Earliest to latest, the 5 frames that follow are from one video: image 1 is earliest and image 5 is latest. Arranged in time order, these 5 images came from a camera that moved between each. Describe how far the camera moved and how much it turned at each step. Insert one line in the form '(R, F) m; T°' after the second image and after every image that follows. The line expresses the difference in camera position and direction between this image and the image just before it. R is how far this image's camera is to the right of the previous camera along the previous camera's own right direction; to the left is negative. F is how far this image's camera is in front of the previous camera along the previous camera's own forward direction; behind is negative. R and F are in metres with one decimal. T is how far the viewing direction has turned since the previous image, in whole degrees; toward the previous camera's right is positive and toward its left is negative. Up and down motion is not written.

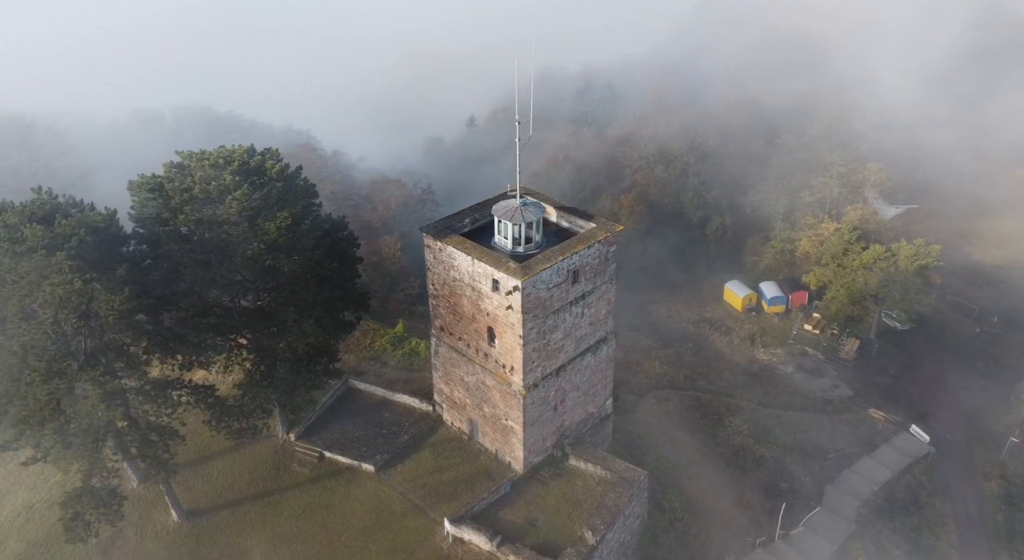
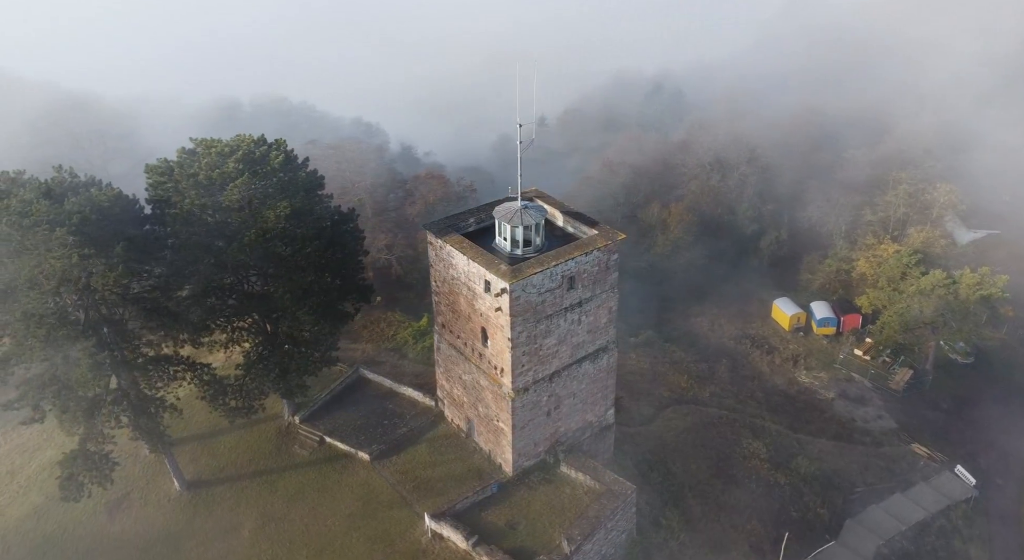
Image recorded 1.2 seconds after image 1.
(+1.8, +0.2) m; -6°
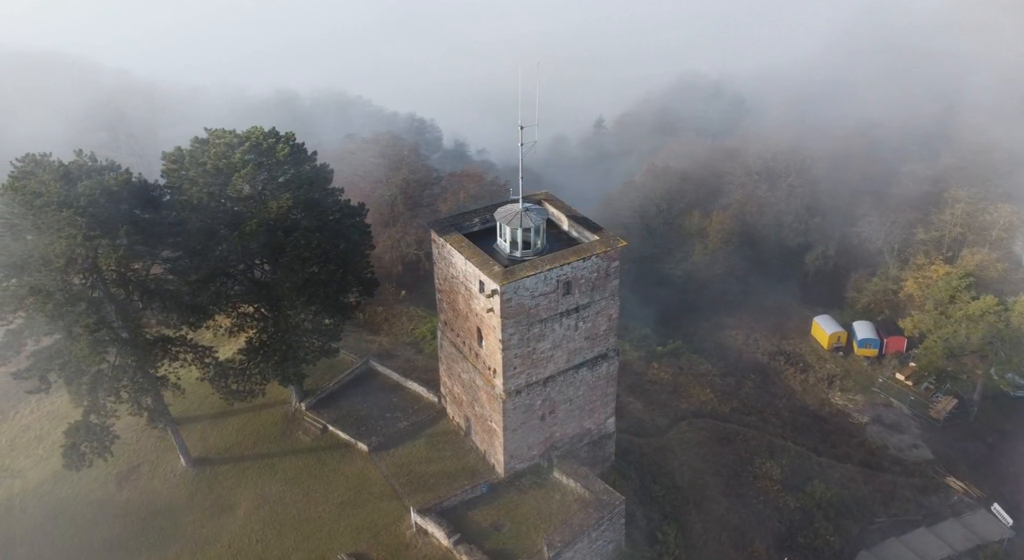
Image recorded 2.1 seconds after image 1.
(+1.4, +0.1) m; -5°
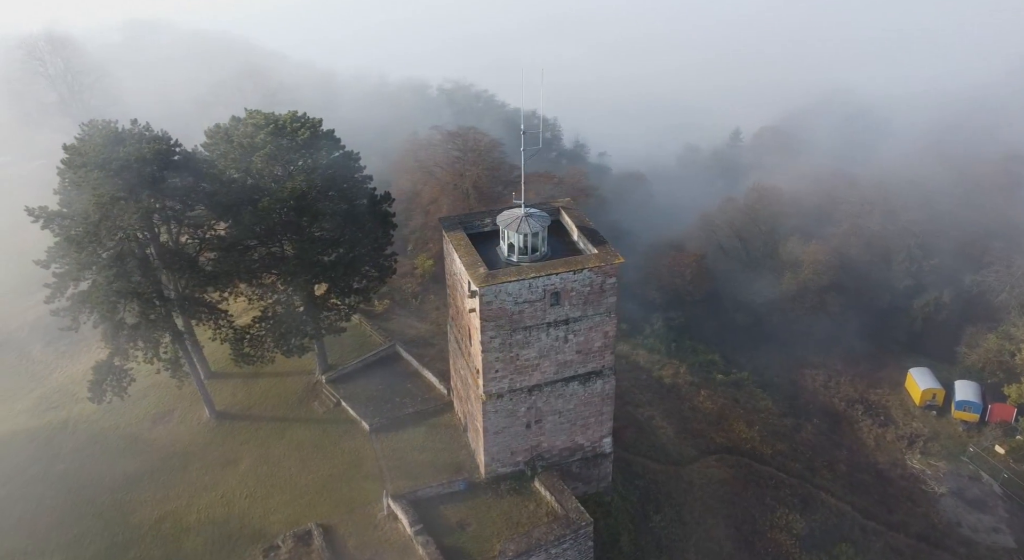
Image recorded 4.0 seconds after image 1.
(+3.1, +0.3) m; -11°
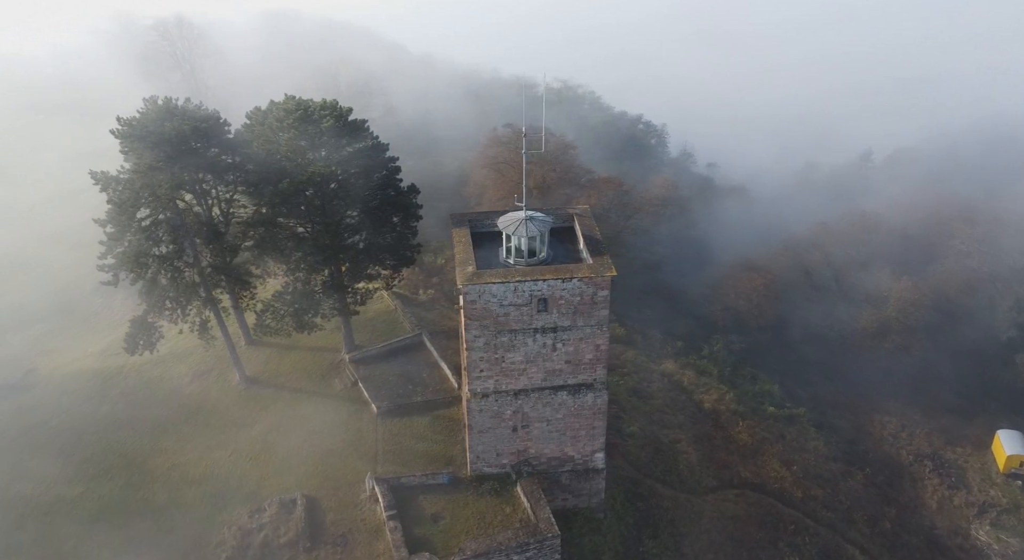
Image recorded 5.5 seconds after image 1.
(+2.7, +0.2) m; -9°
